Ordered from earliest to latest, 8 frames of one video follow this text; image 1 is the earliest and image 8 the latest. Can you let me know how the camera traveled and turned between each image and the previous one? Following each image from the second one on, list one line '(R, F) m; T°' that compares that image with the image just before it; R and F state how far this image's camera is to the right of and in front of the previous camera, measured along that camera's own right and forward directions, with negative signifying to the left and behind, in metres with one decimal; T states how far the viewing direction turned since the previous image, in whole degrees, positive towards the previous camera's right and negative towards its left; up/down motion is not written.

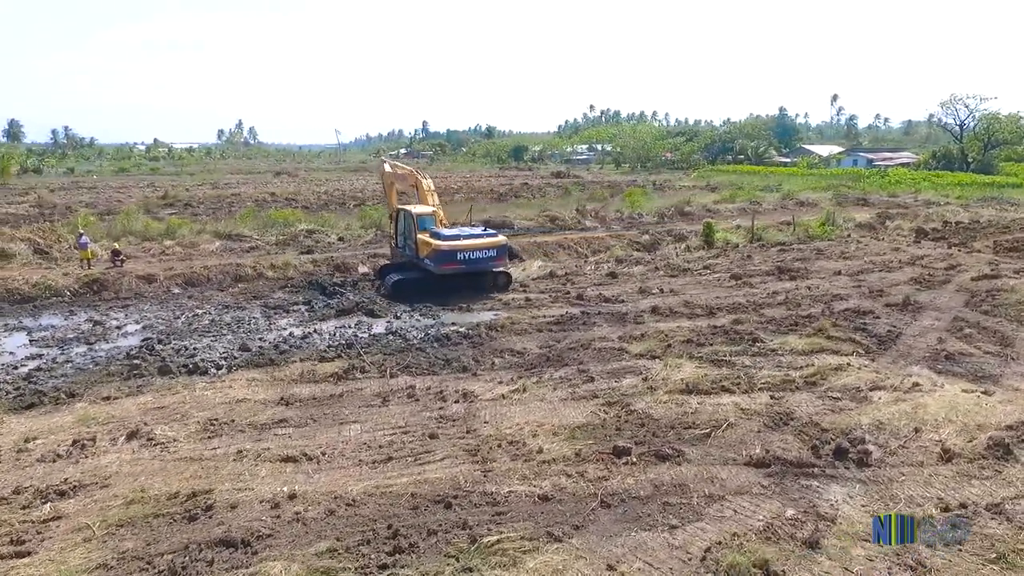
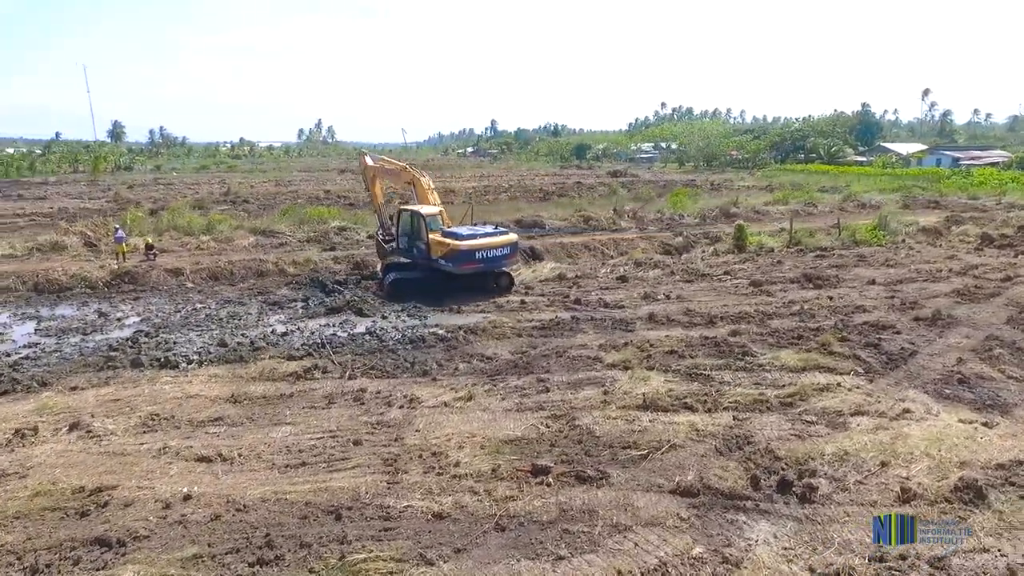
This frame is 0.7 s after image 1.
(+1.5, +0.4) m; -6°
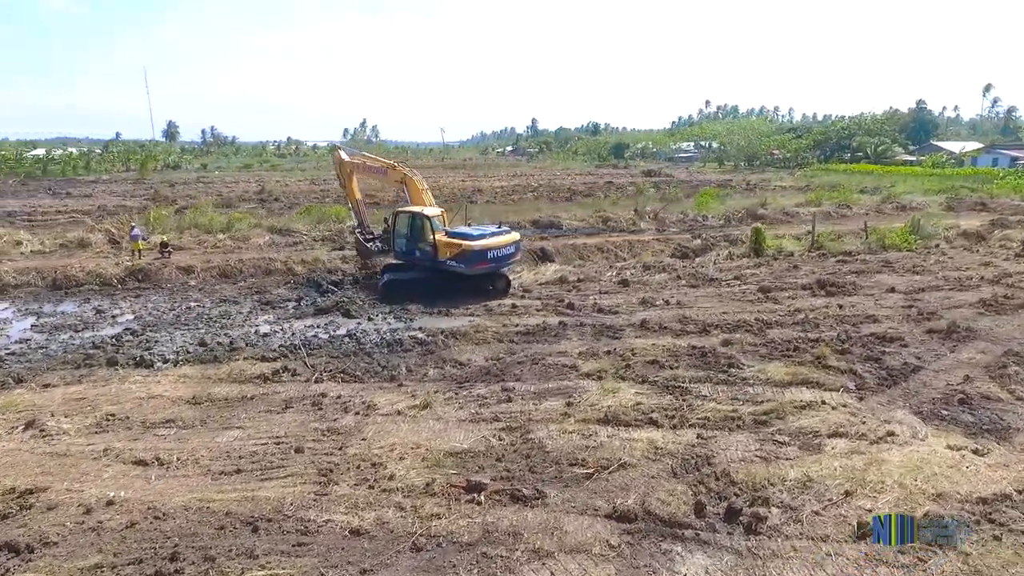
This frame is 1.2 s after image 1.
(+1.0, +0.3) m; -4°
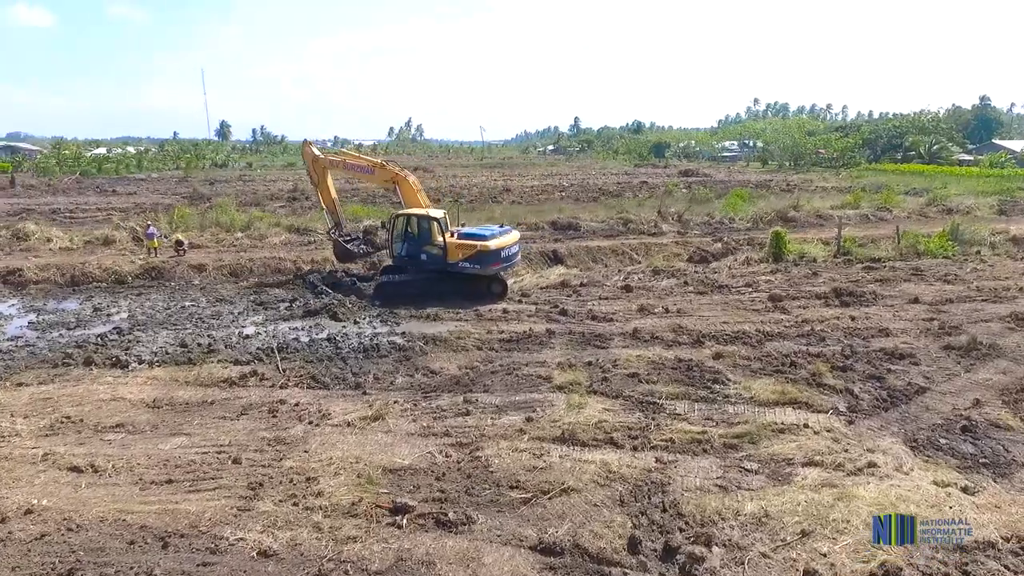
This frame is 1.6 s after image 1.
(+1.0, +0.4) m; -4°
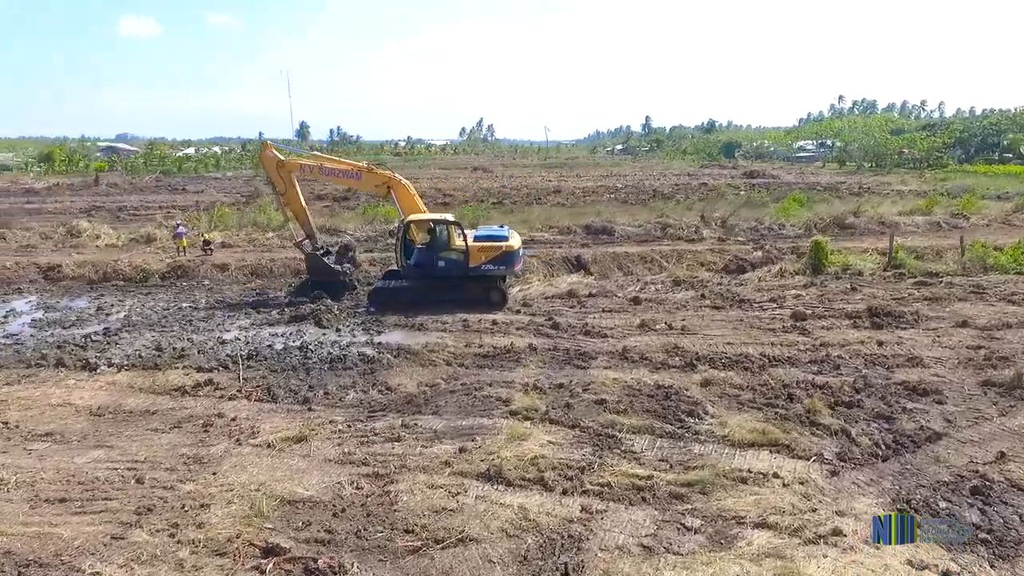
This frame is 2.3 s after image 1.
(+1.4, +0.8) m; -6°
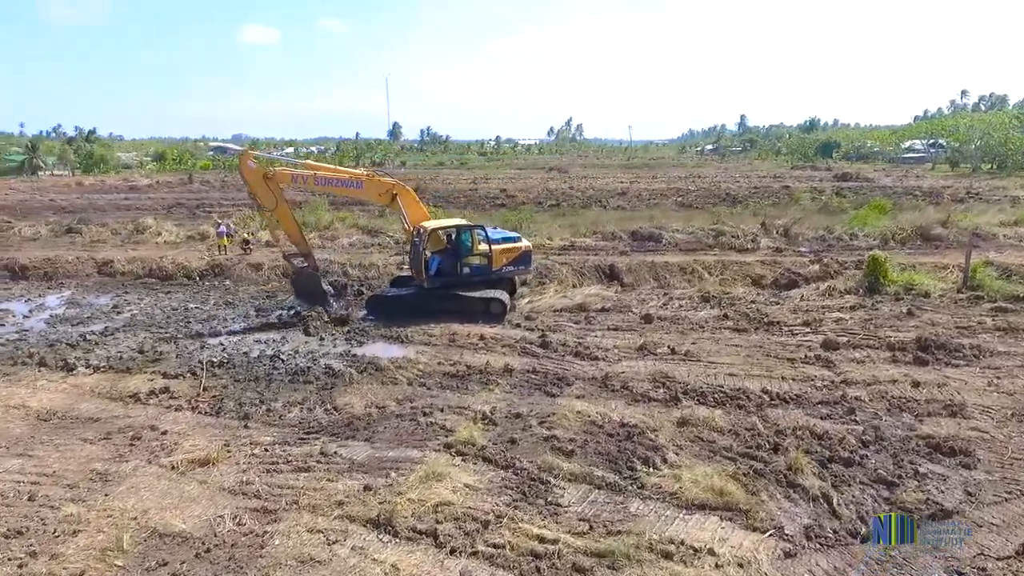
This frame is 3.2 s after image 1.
(+1.6, +0.9) m; -8°
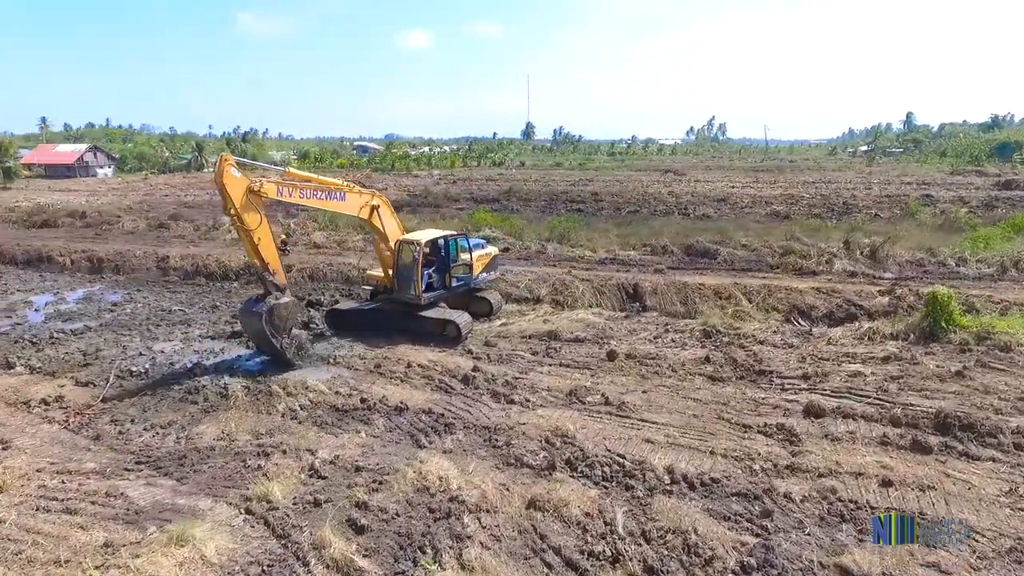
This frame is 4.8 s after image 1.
(+3.1, +1.6) m; -12°
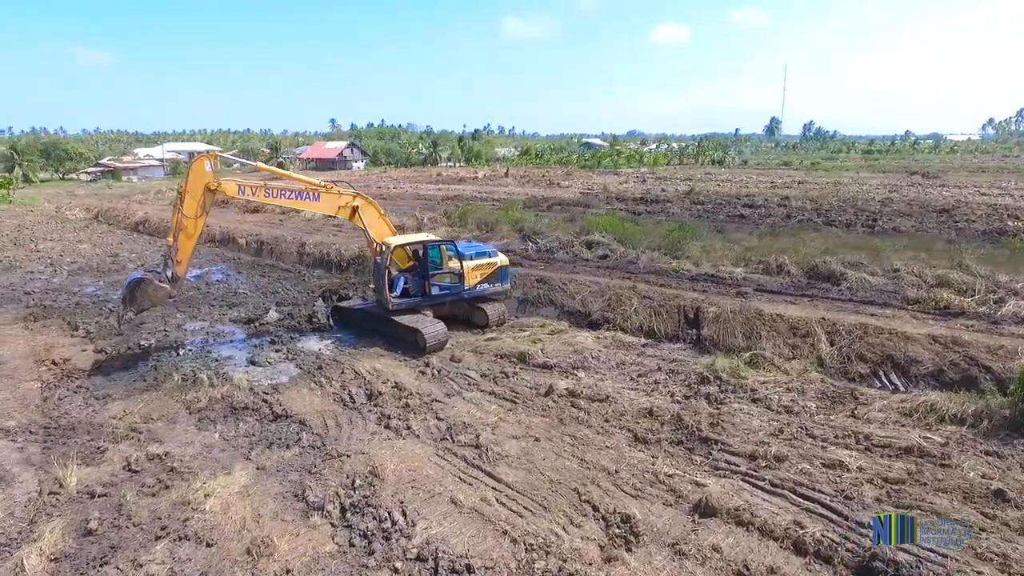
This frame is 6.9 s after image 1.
(+4.1, +1.7) m; -21°
